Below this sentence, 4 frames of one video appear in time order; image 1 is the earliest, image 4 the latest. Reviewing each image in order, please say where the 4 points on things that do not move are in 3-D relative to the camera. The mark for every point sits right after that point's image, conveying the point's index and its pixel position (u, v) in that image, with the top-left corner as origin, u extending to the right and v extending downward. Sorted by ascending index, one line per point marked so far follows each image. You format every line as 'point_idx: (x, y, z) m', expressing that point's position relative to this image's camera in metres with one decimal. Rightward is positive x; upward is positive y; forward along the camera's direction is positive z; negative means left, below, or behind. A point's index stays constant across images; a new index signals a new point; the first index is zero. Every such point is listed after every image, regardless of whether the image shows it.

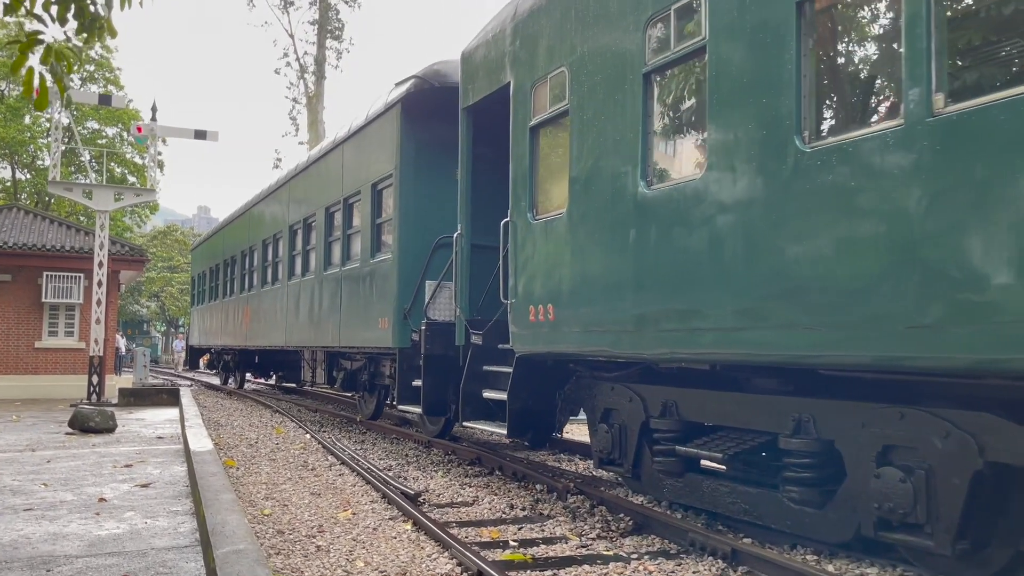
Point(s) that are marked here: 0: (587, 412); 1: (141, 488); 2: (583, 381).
0: (+0.5, -0.8, +5.6) m
1: (-3.0, -1.6, +6.9) m
2: (+0.5, -0.6, +5.6) m
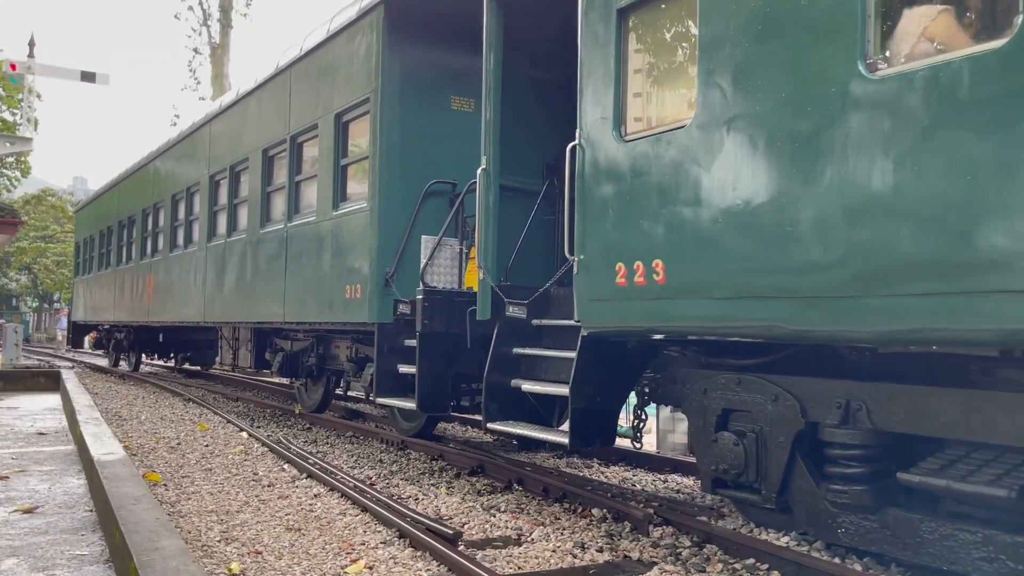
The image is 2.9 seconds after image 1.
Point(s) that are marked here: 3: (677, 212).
0: (+0.8, -0.6, +4.0) m
1: (-2.8, -1.3, +4.9) m
2: (+0.8, -0.4, +4.1) m
3: (+0.7, +0.3, +3.7) m
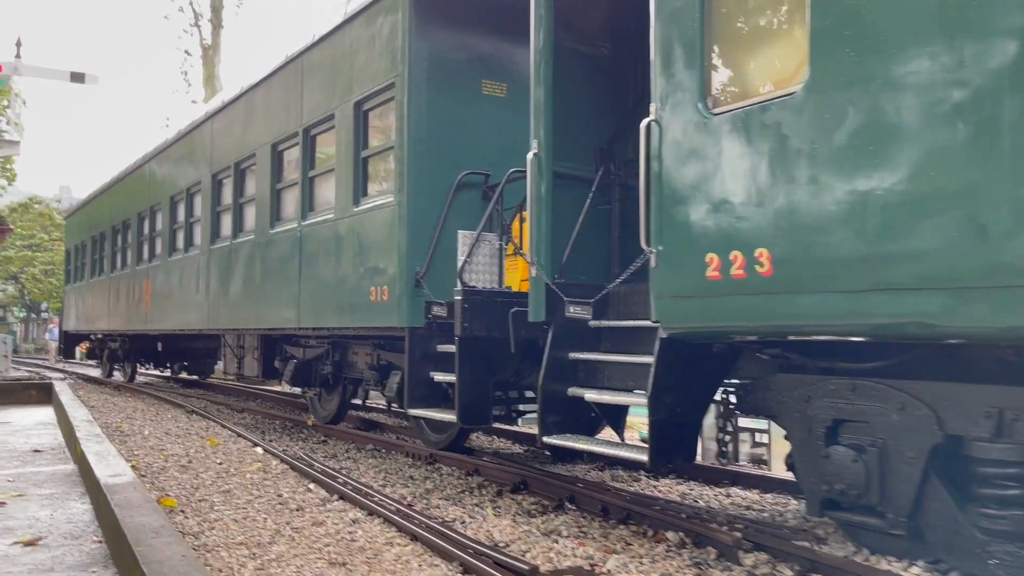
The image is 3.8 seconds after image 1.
0: (+1.1, -0.6, +3.5) m
1: (-2.5, -1.4, +4.4) m
2: (+1.1, -0.4, +3.6) m
3: (+1.0, +0.4, +3.2) m
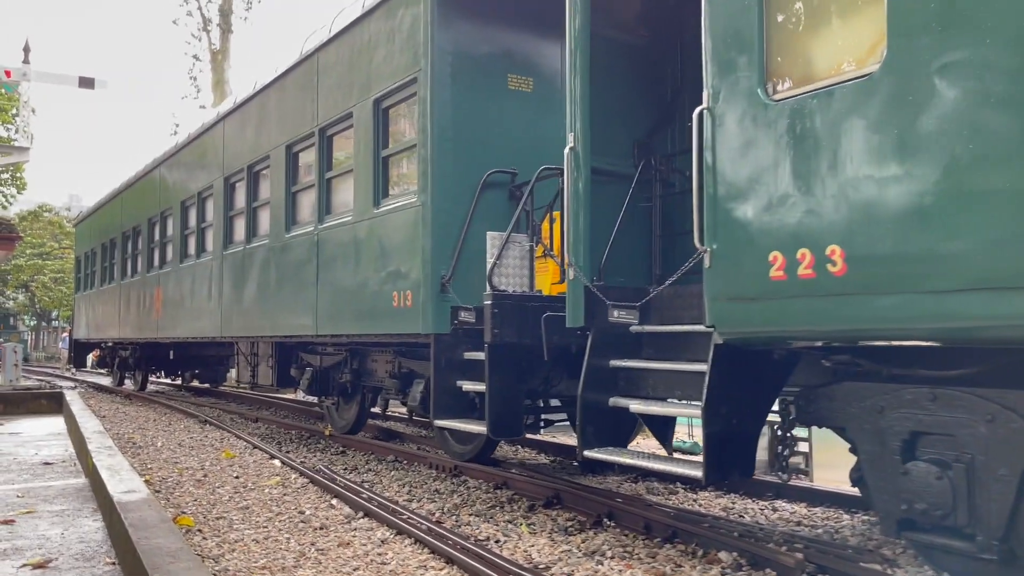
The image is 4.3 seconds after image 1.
0: (+1.3, -0.6, +3.2) m
1: (-2.3, -1.4, +4.1) m
2: (+1.3, -0.4, +3.3) m
3: (+1.2, +0.4, +2.9) m
